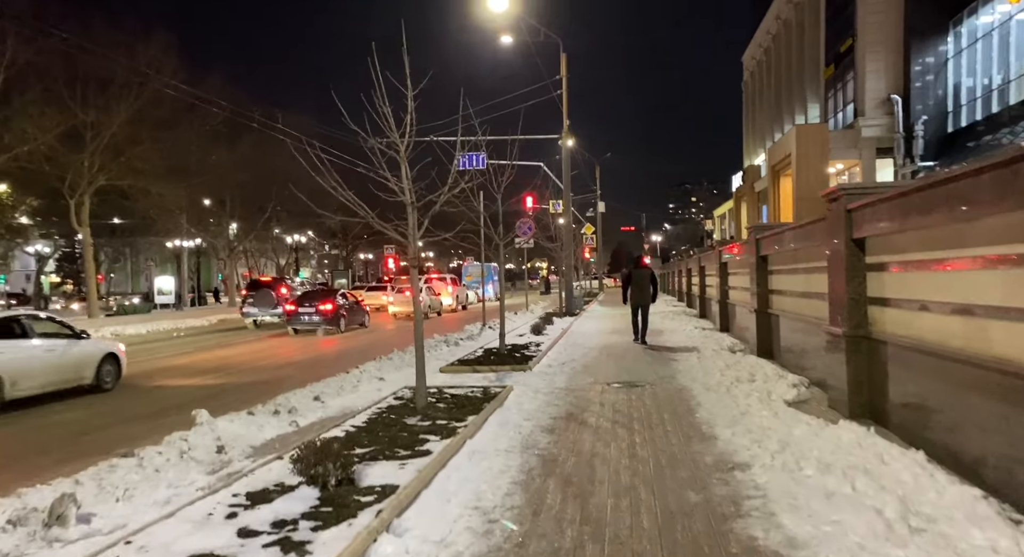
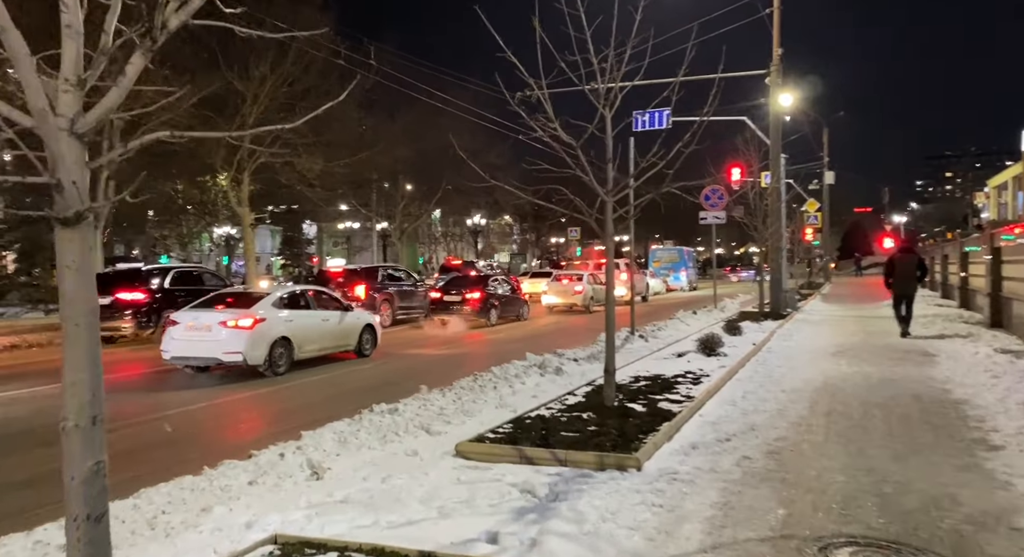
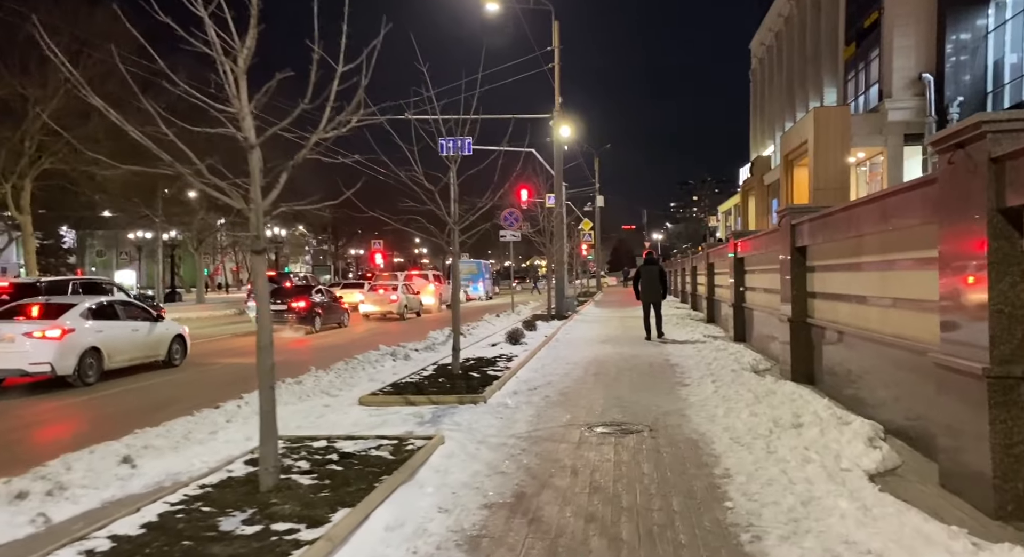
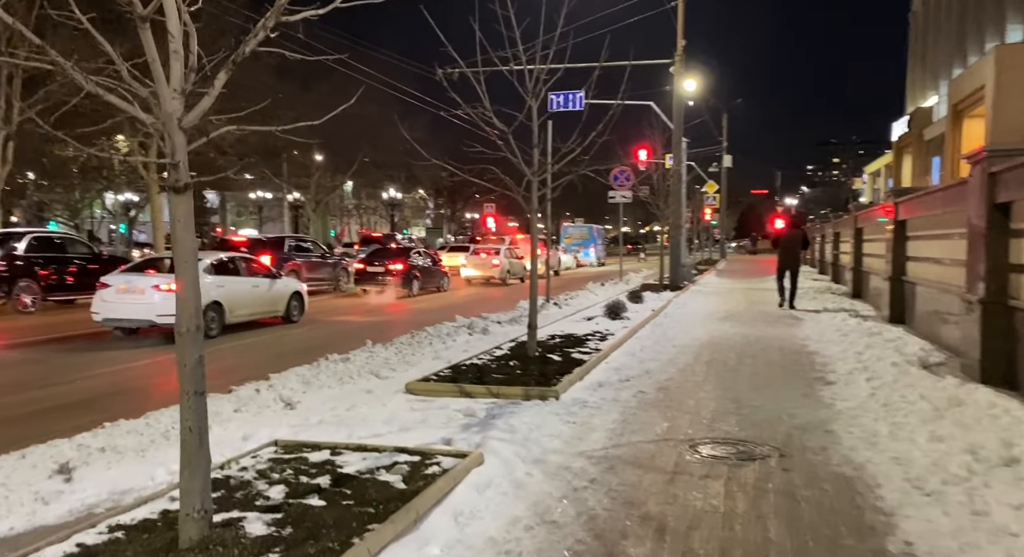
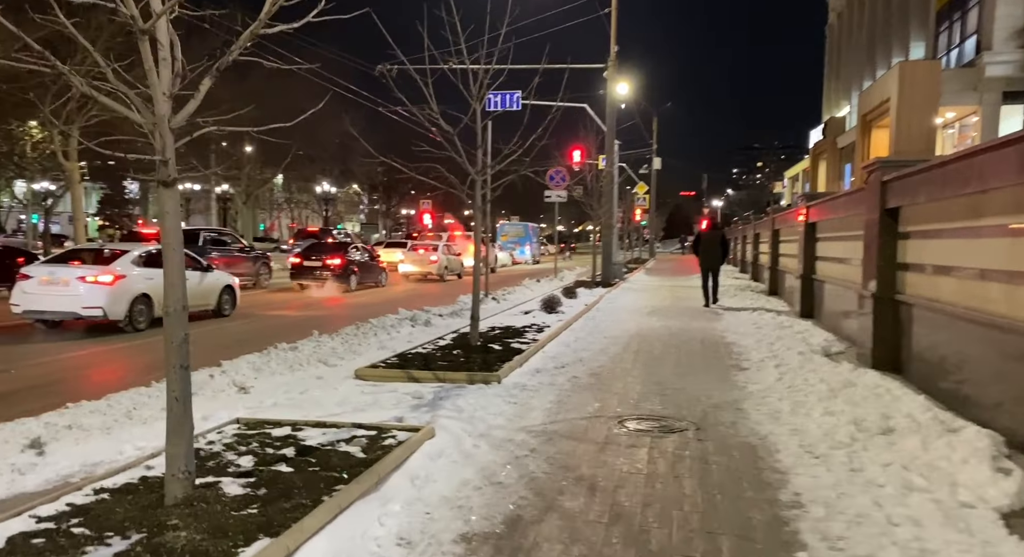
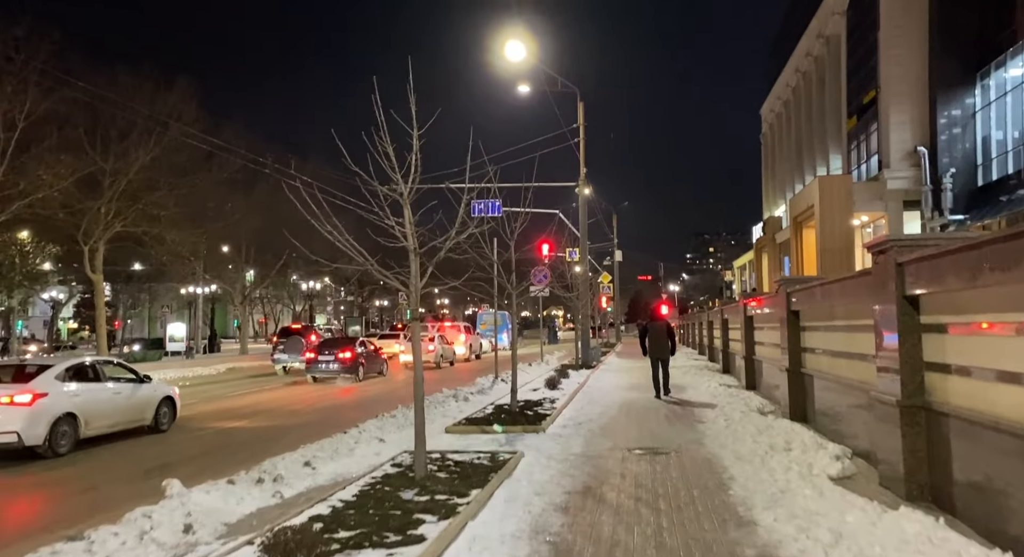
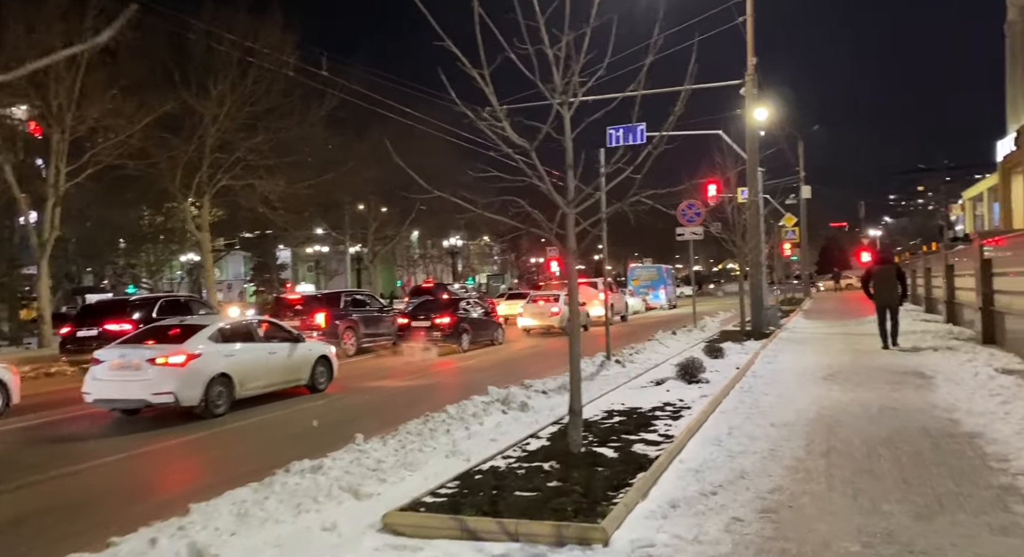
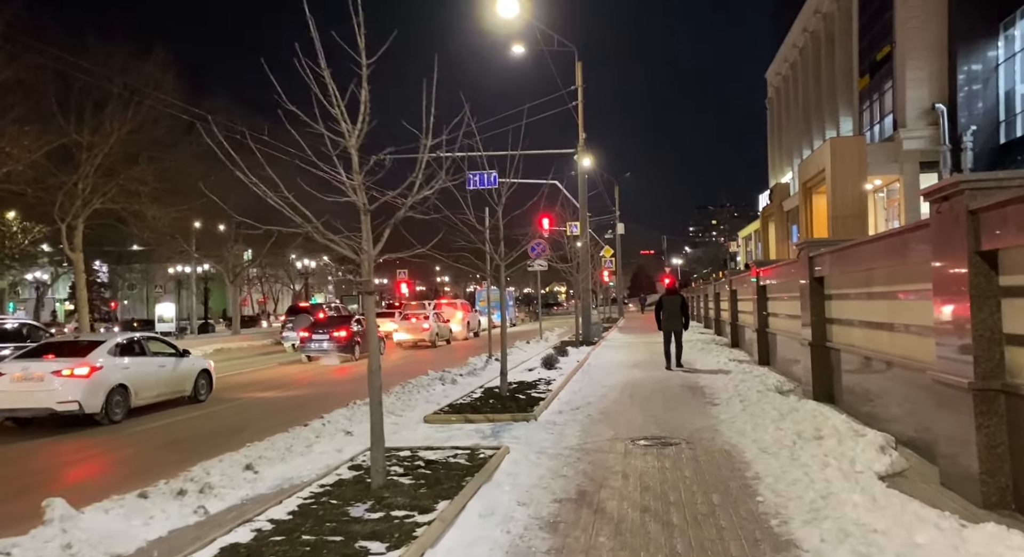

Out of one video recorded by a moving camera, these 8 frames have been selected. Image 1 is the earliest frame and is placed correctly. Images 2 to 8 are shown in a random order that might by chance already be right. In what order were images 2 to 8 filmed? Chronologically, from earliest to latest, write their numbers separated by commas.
6, 8, 3, 5, 4, 2, 7
